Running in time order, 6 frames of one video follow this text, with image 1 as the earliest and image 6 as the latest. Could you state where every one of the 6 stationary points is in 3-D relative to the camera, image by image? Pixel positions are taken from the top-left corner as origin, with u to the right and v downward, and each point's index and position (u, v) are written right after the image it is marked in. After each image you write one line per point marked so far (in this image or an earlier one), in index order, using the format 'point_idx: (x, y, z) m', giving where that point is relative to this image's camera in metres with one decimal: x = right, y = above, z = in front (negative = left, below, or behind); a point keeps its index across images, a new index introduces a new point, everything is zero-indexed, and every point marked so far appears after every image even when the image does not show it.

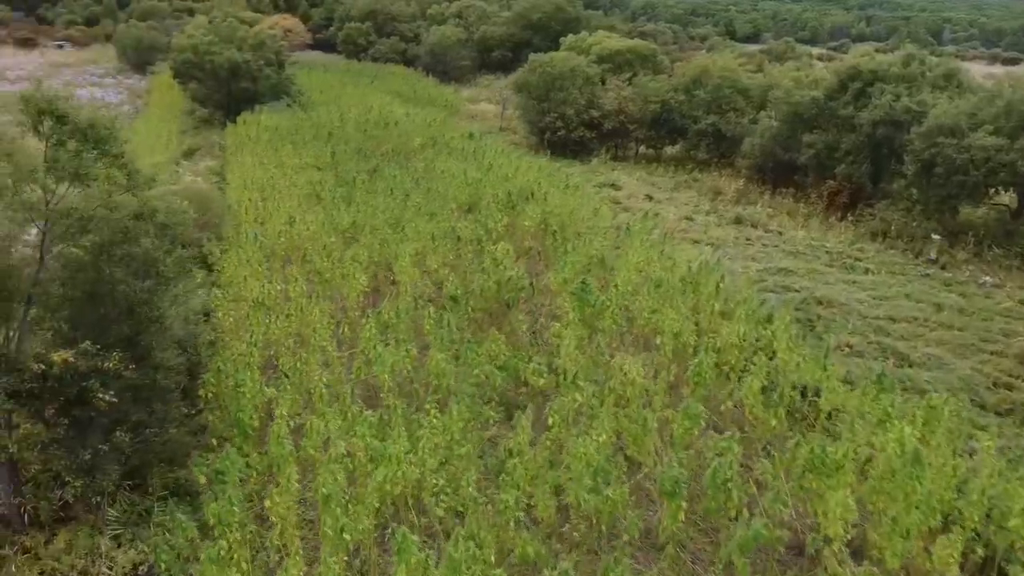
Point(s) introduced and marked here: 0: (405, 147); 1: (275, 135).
0: (-2.5, +3.3, +18.4) m
1: (-5.9, +3.8, +19.6) m
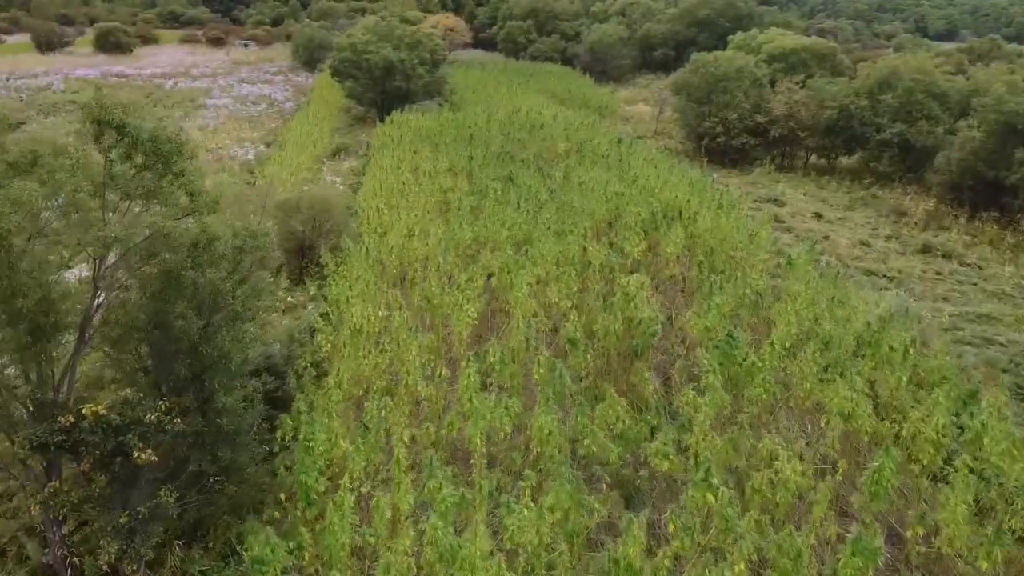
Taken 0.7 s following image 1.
0: (+0.8, +3.0, +17.3) m
1: (-2.2, +3.7, +19.2) m
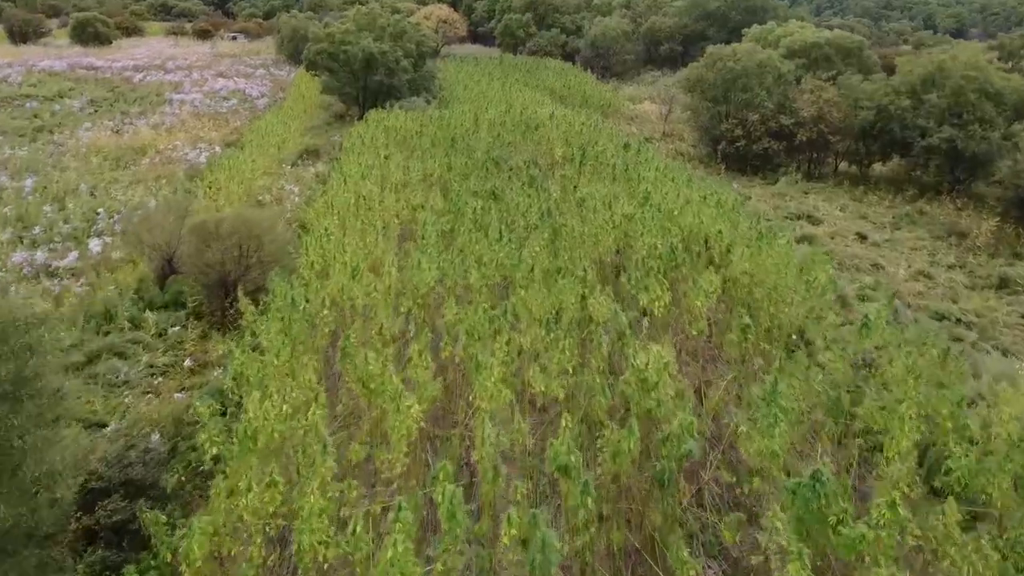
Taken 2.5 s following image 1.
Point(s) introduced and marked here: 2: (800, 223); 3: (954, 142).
0: (+0.6, +2.4, +14.8) m
1: (-2.5, +3.2, +16.7) m
2: (+5.1, +1.1, +14.0) m
3: (+9.3, +3.1, +16.6) m
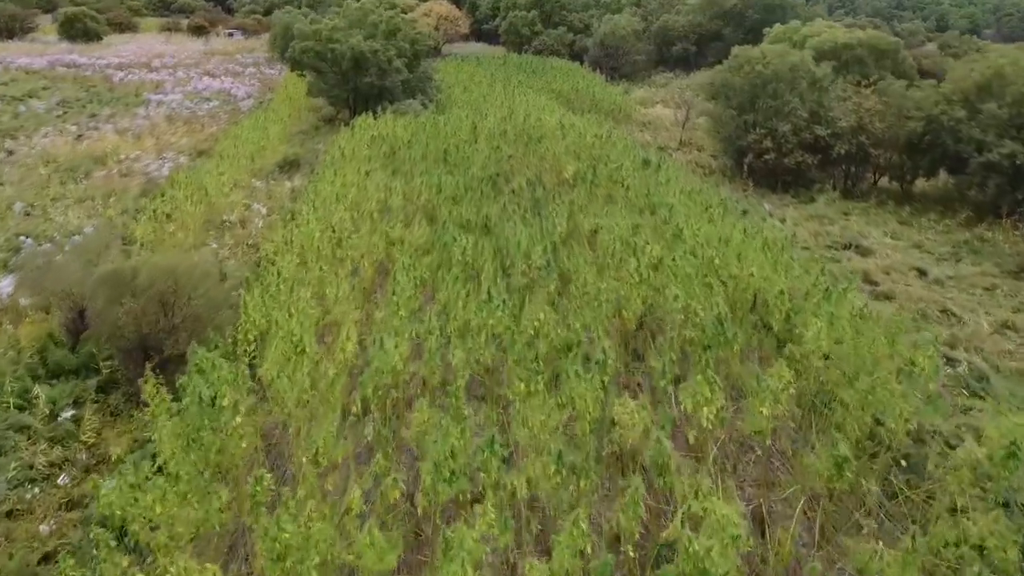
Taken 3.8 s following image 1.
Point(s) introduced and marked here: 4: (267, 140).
0: (+0.6, +1.8, +12.9) m
1: (-2.4, +2.6, +14.7) m
2: (+5.1, +0.5, +12.0) m
3: (+9.3, +2.4, +14.5) m
4: (-5.9, +3.6, +18.8) m
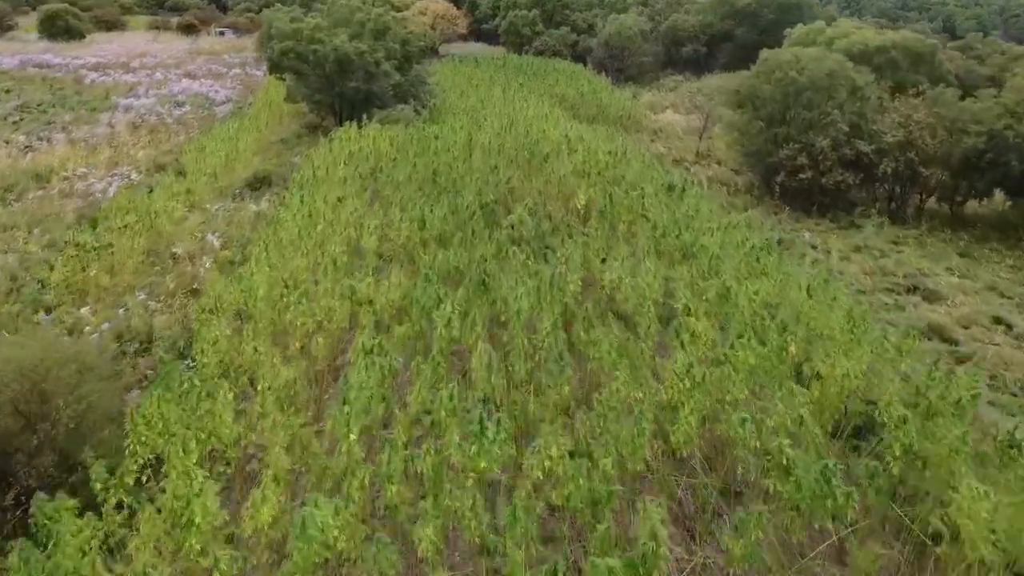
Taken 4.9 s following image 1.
0: (+0.6, +1.1, +10.8) m
1: (-2.4, +1.9, +12.7) m
2: (+5.1, -0.2, +10.0) m
3: (+9.3, +1.7, +12.5) m
4: (-5.9, +3.0, +16.8) m
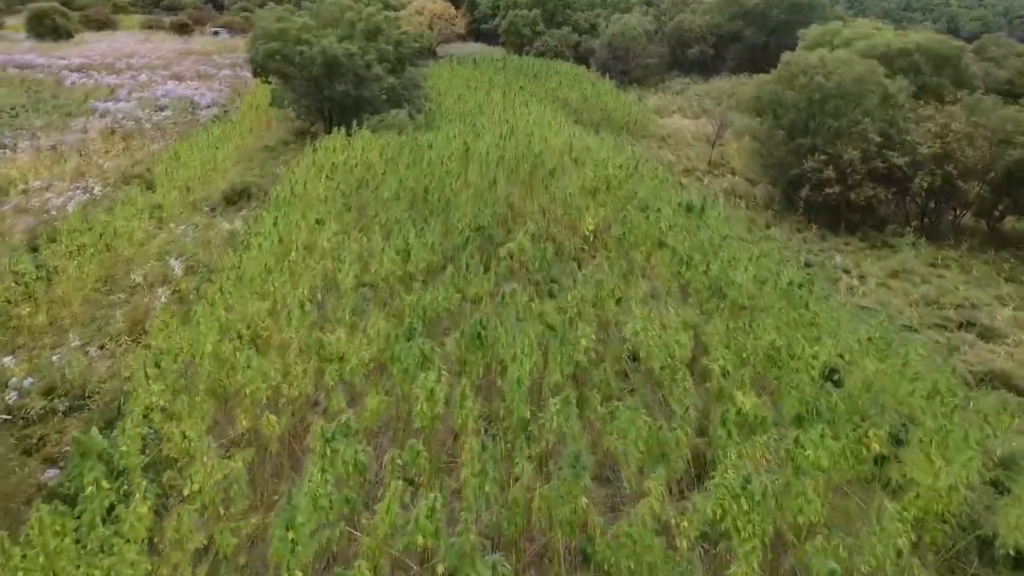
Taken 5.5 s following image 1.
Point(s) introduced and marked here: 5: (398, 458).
0: (+0.6, +0.7, +9.6) m
1: (-2.4, +1.5, +11.4) m
2: (+5.1, -0.6, +8.8) m
3: (+9.3, +1.3, +11.3) m
4: (-5.9, +2.6, +15.6) m
5: (-0.7, -1.0, +4.5) m
